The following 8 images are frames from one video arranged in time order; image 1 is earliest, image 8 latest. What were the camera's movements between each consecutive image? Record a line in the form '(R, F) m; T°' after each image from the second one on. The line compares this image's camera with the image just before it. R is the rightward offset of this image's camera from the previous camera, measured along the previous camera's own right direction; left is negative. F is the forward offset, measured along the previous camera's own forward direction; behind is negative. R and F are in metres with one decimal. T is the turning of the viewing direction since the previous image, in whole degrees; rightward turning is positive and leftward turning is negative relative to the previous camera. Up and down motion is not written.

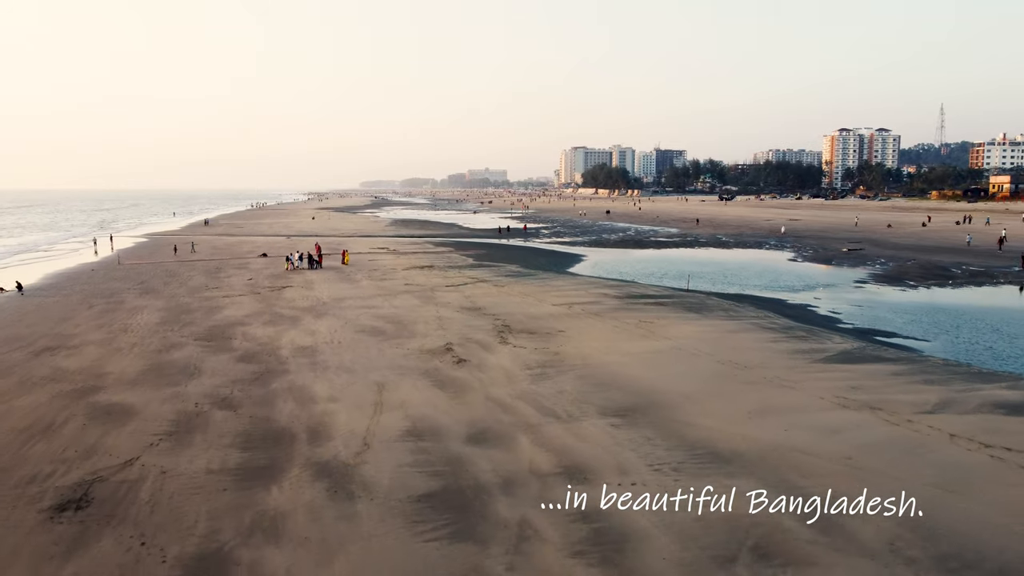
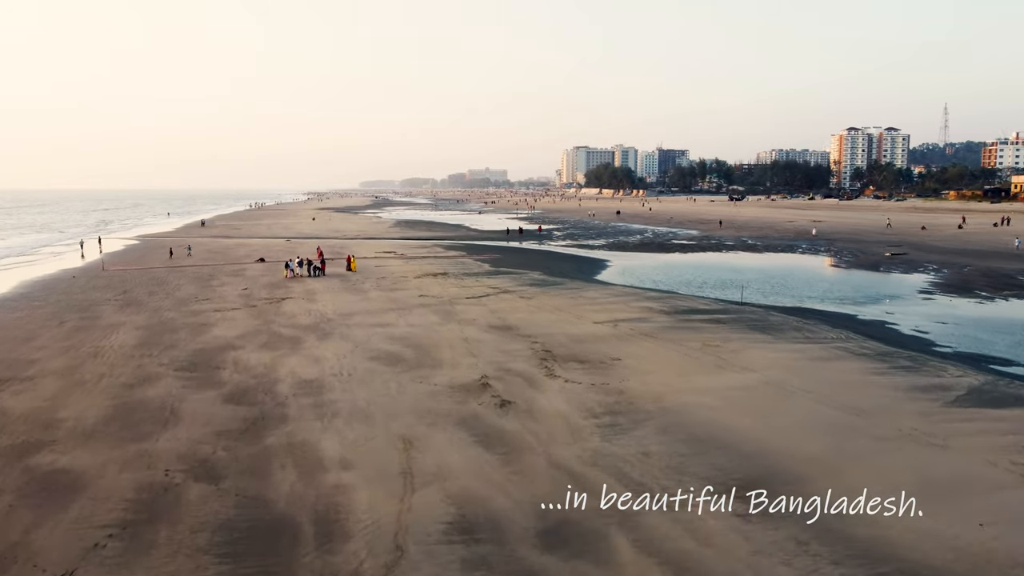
(-1.2, +3.3) m; 0°
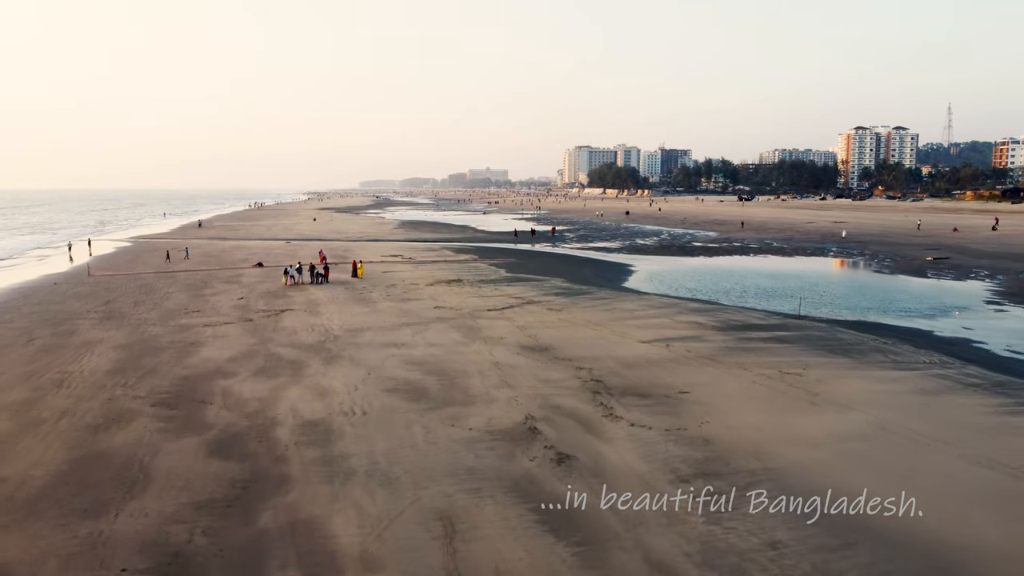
(-1.0, +2.8) m; 0°
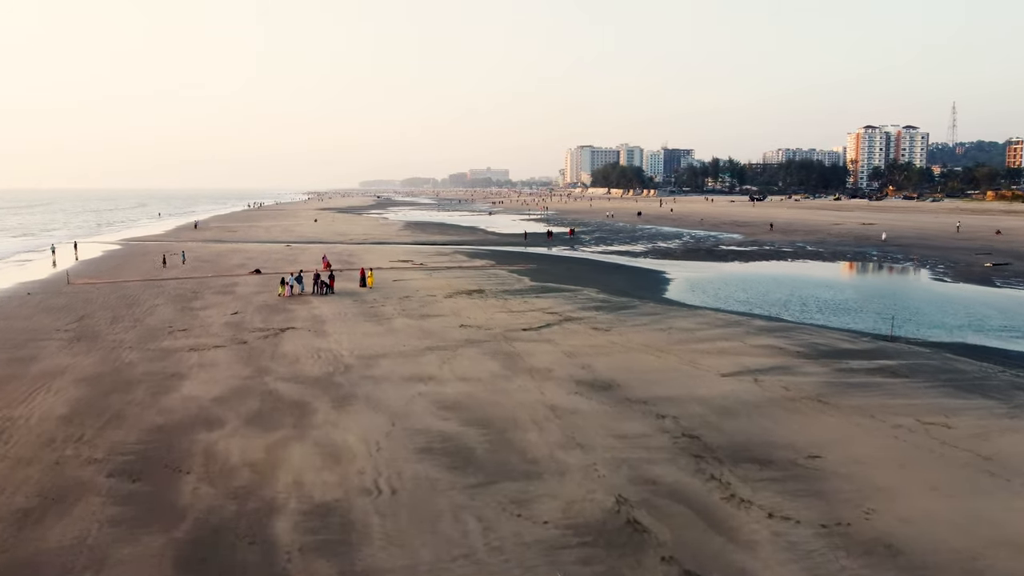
(-1.2, +3.3) m; 0°
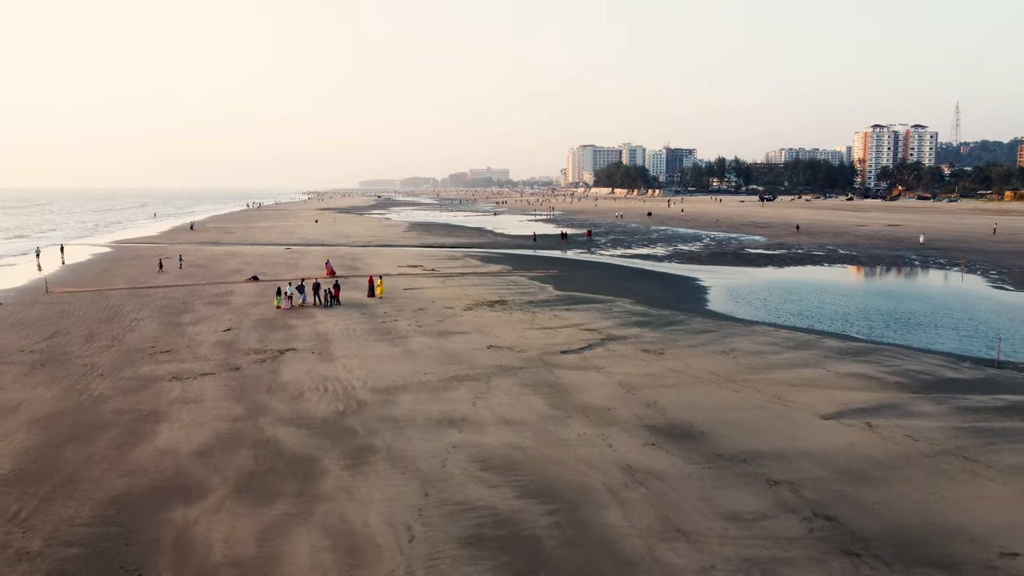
(-1.0, +2.8) m; 0°
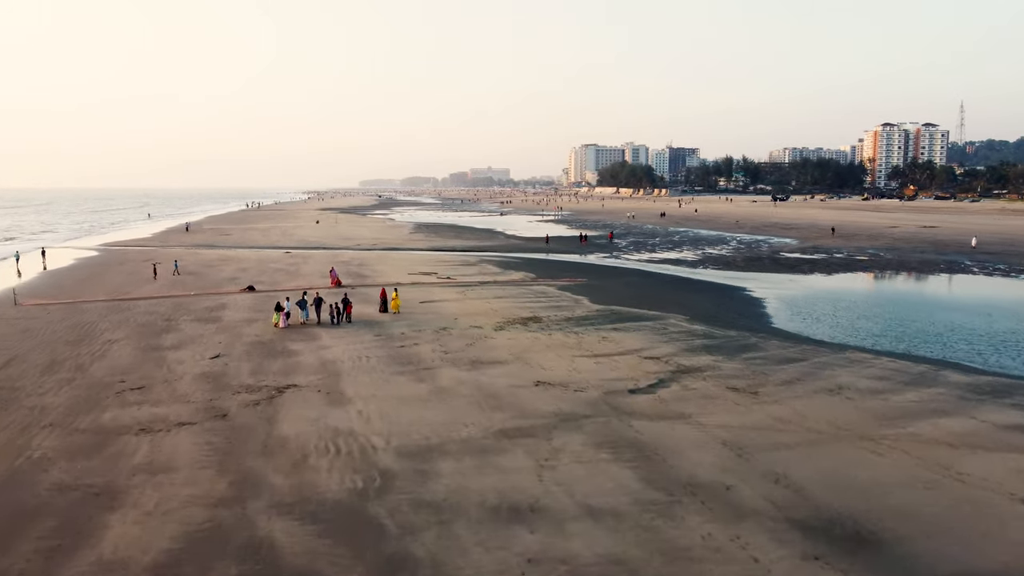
(-1.2, +3.3) m; 0°
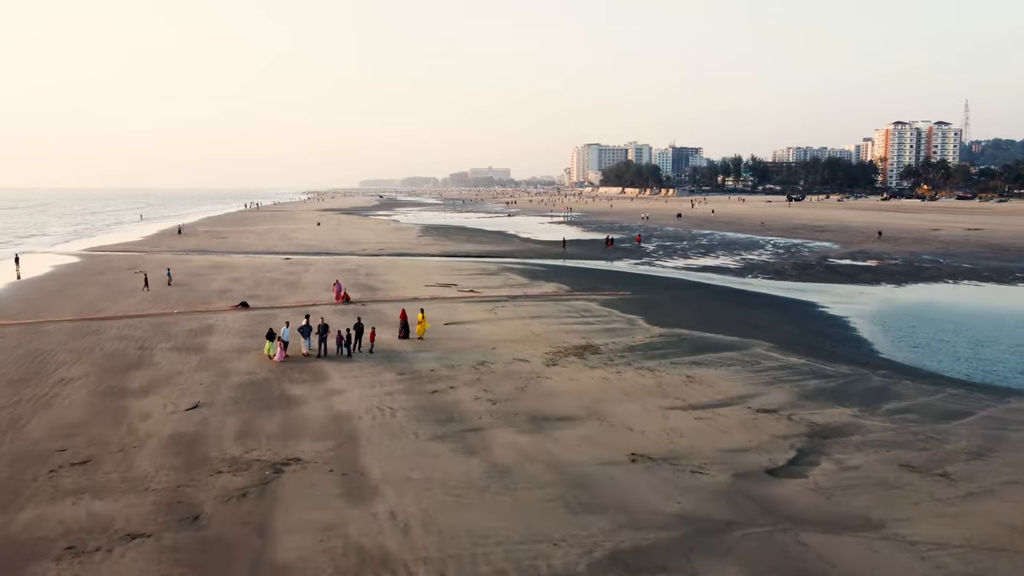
(-1.4, +3.9) m; 0°
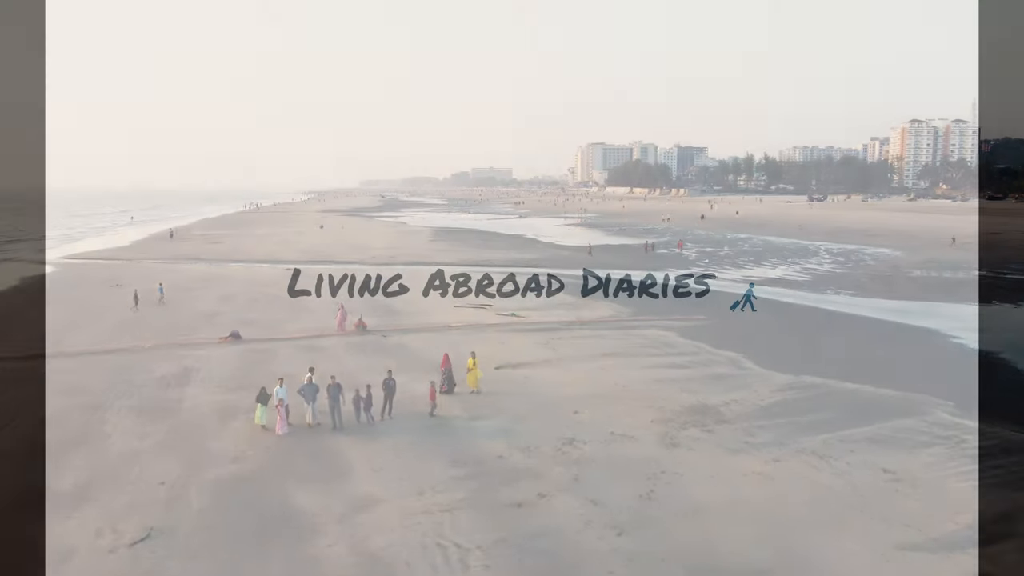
(-1.7, +4.7) m; 0°
